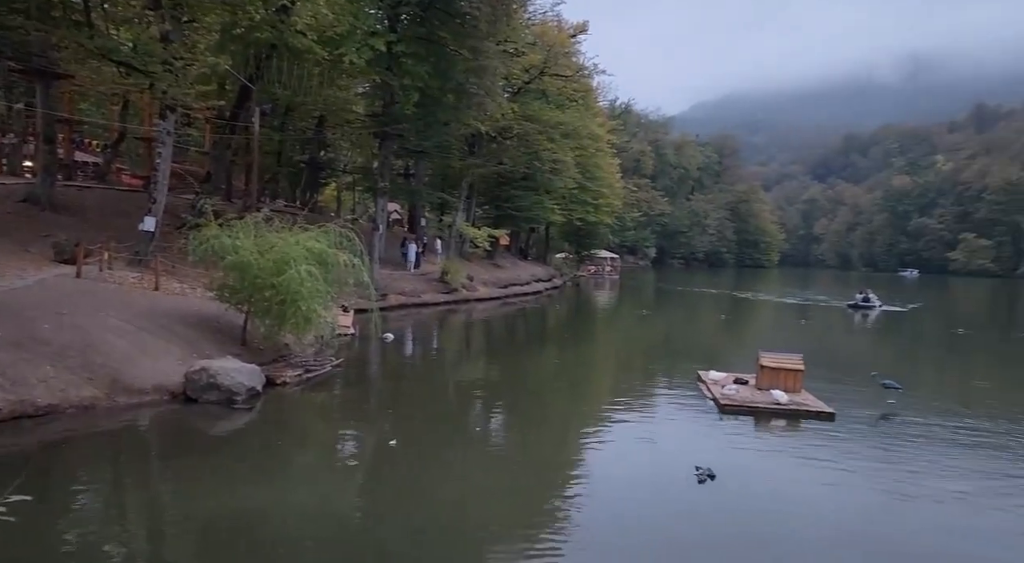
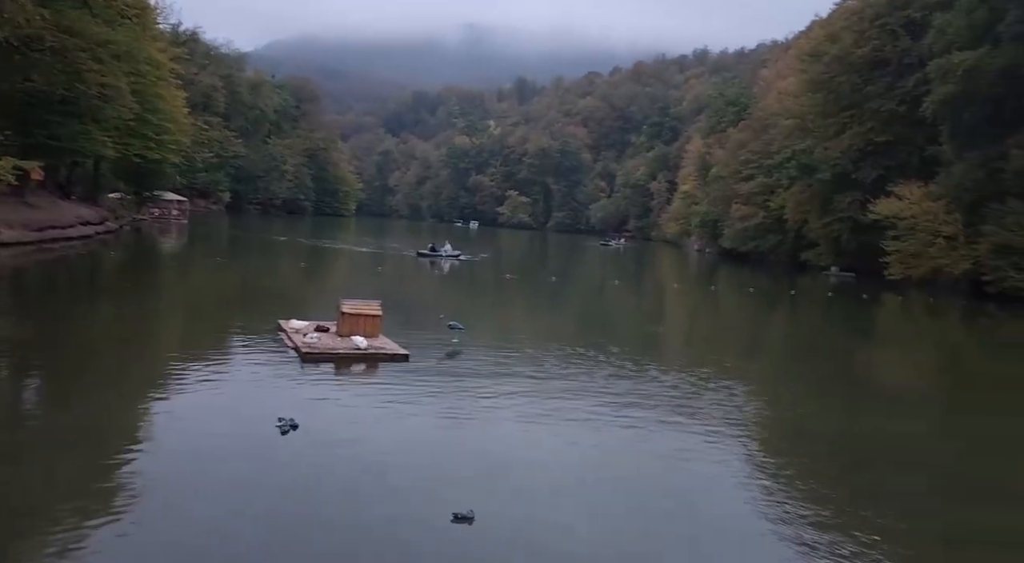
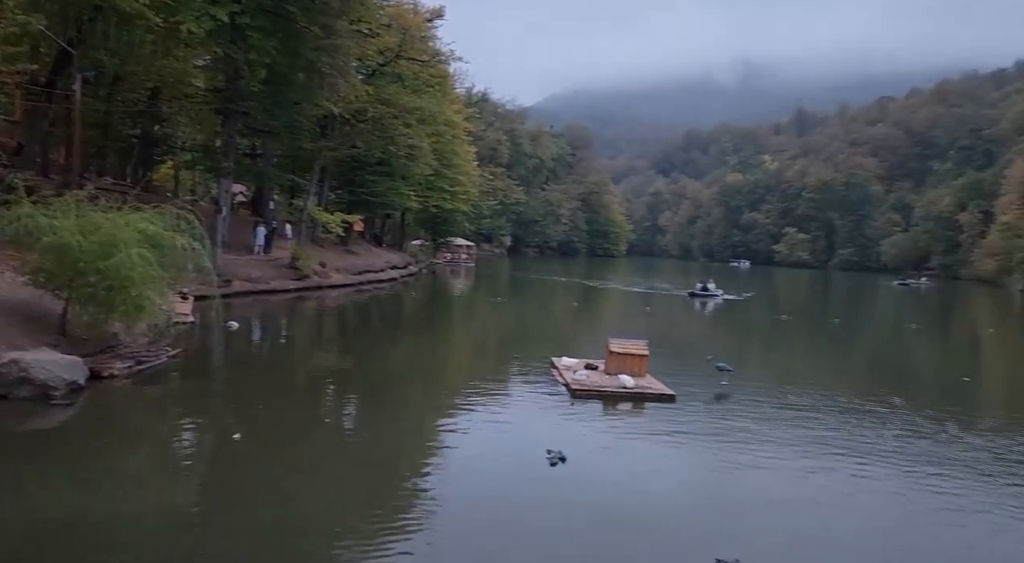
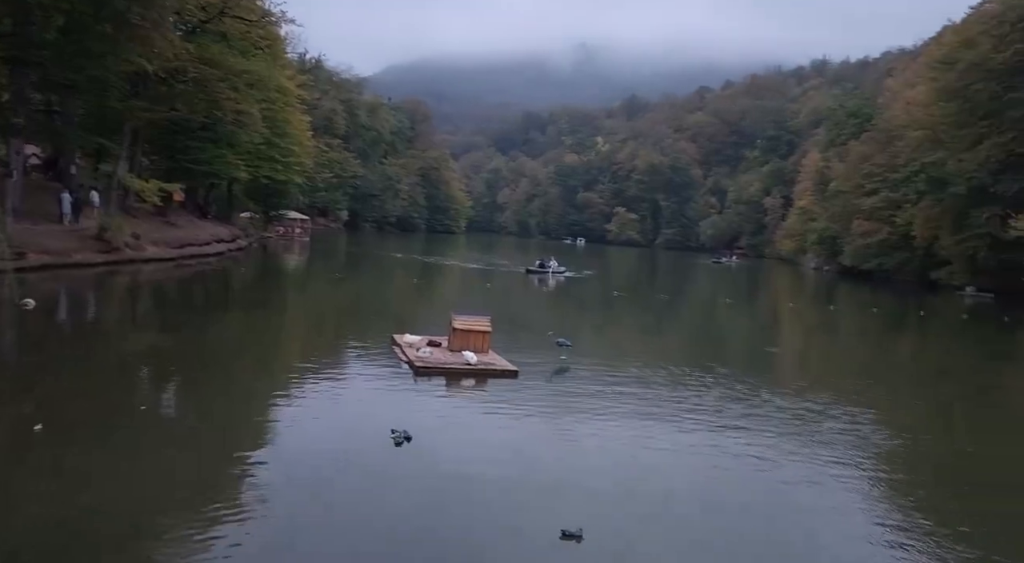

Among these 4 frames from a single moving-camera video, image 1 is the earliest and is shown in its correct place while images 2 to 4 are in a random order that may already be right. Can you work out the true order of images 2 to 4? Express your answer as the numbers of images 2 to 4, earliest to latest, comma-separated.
3, 4, 2
